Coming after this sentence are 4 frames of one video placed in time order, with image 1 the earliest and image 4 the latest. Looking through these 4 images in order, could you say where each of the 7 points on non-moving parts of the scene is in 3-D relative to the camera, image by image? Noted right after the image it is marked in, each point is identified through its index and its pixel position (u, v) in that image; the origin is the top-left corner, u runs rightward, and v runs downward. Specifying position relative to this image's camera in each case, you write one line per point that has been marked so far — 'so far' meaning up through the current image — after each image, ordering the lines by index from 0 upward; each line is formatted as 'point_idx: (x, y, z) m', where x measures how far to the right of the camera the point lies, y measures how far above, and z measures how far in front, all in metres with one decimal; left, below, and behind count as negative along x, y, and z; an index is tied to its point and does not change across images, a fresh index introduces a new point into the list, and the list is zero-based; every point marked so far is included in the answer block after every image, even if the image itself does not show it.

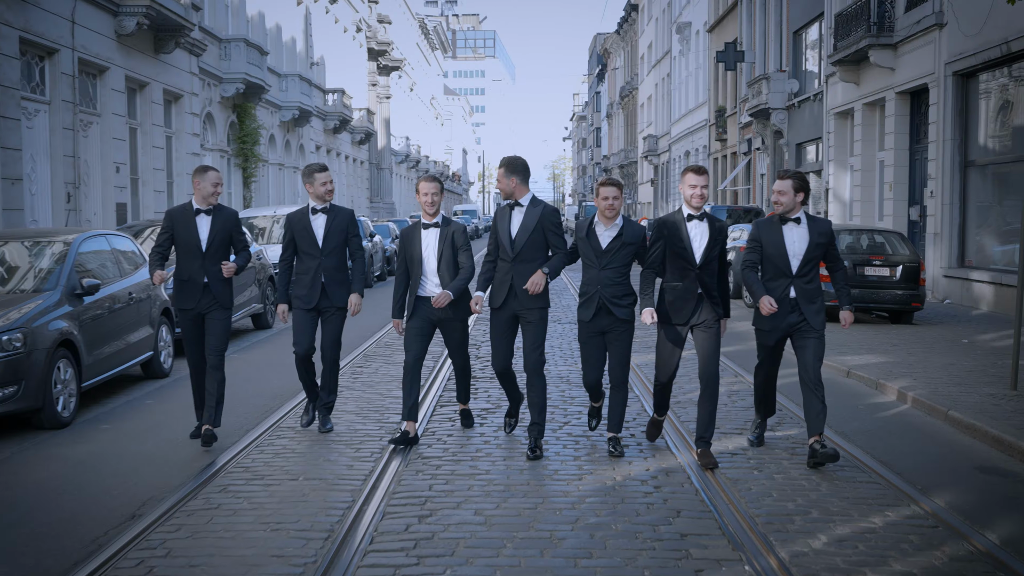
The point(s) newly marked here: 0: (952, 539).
0: (+2.0, -1.2, +4.6) m
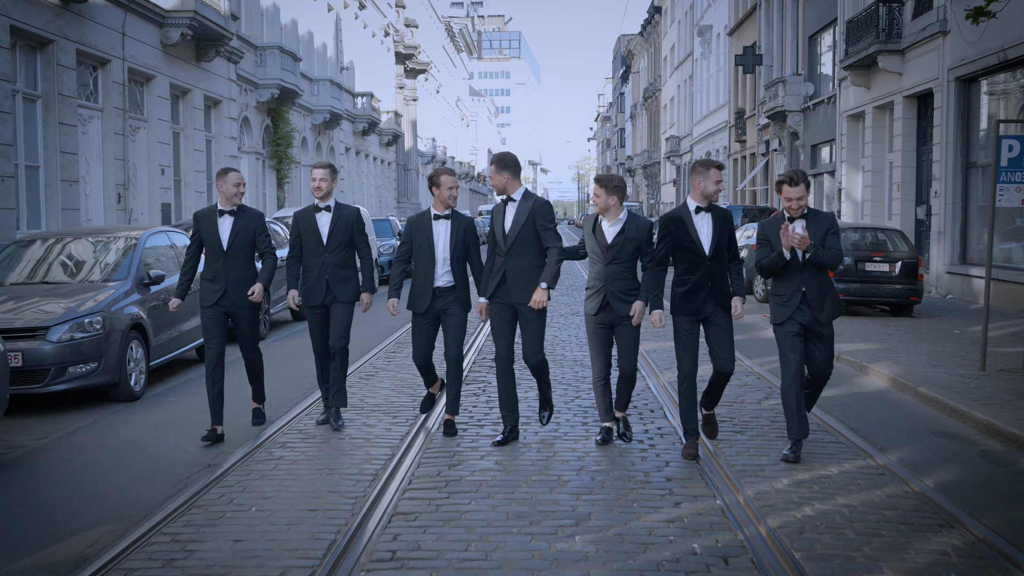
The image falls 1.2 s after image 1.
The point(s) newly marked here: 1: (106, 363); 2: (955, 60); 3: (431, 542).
0: (+2.1, -1.1, +5.5) m
1: (-3.3, -0.6, +8.1) m
2: (+7.7, +4.0, +17.4) m
3: (-0.4, -1.2, +4.6) m
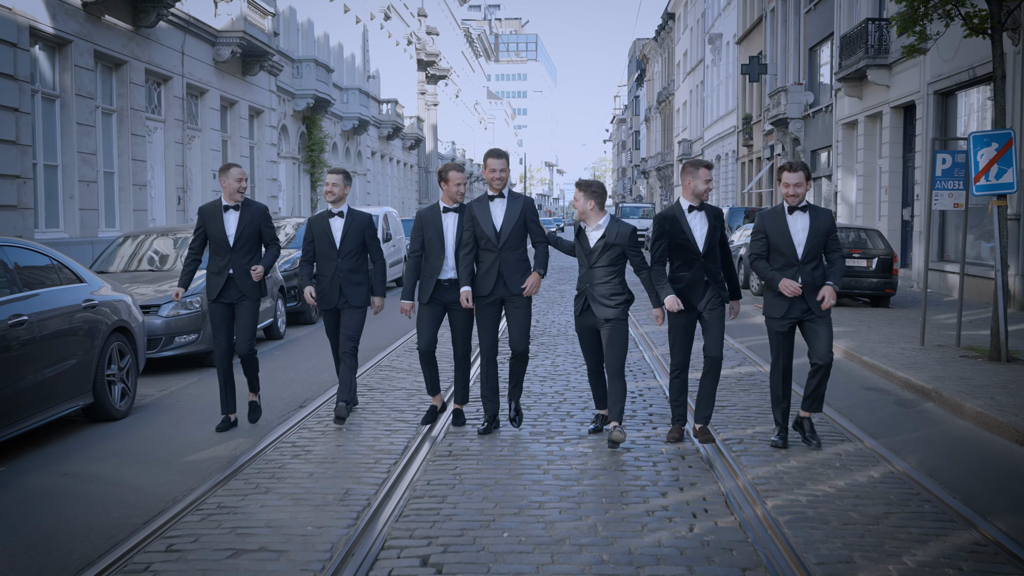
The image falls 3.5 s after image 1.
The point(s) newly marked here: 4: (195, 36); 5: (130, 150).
0: (+2.3, -1.0, +7.3) m
1: (-3.1, -0.5, +10.0) m
2: (+8.1, +4.1, +19.1) m
3: (-0.2, -1.0, +6.5) m
4: (-6.2, +4.9, +19.5) m
5: (-6.4, +2.3, +16.8) m
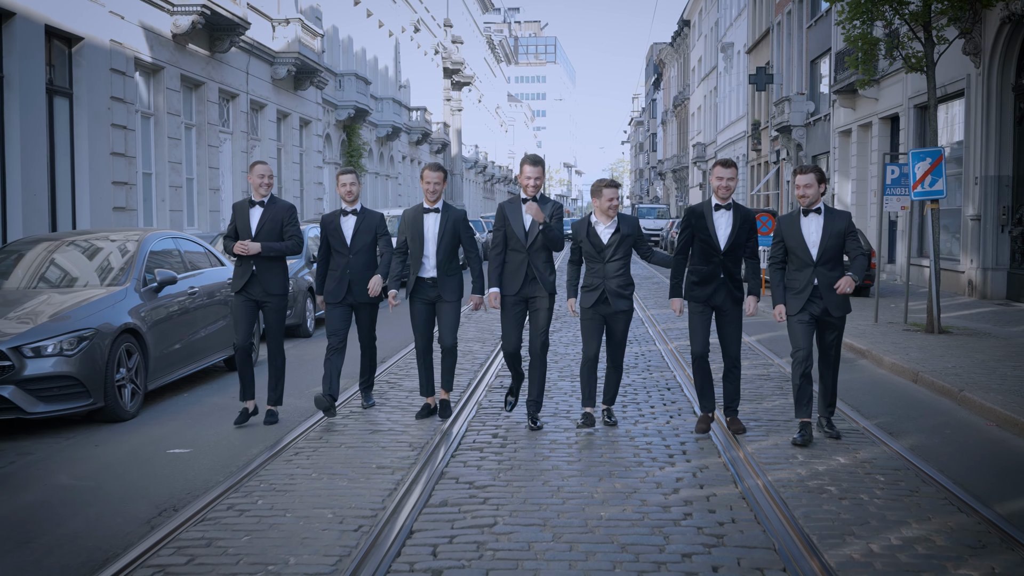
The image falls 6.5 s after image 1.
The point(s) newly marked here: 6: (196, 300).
0: (+2.6, -0.8, +9.7) m
1: (-2.7, -0.3, +12.5) m
2: (+8.6, +4.2, +21.4) m
3: (+0.1, -0.9, +8.9) m
4: (-5.7, +5.1, +22.1) m
5: (-5.9, +2.5, +19.3) m
6: (-2.8, -0.1, +8.9) m
